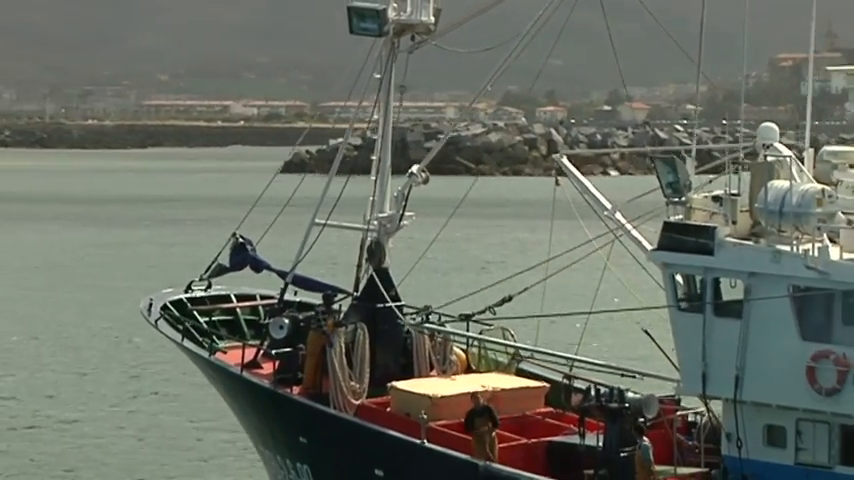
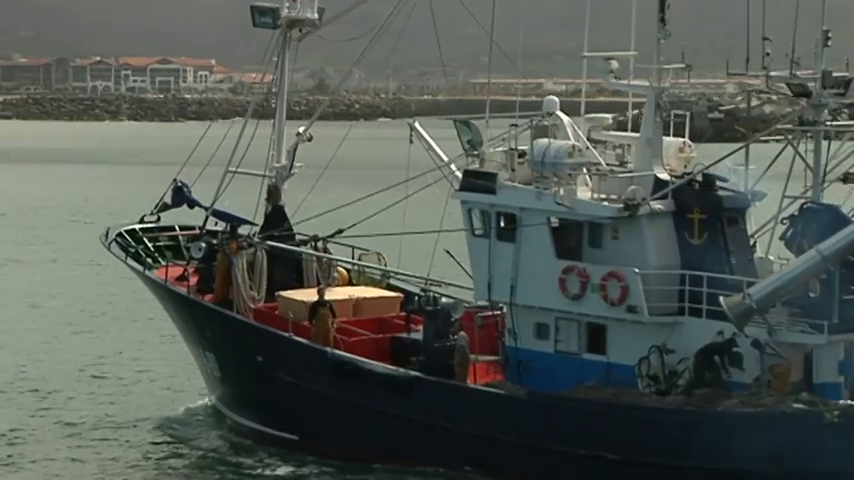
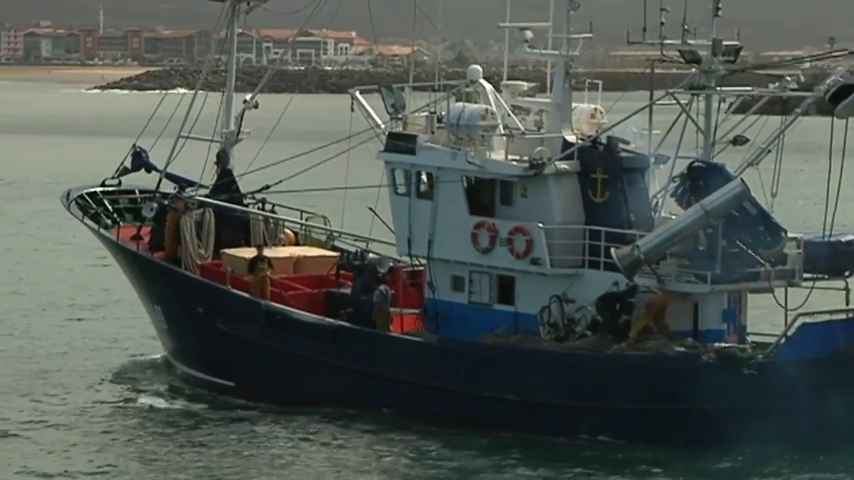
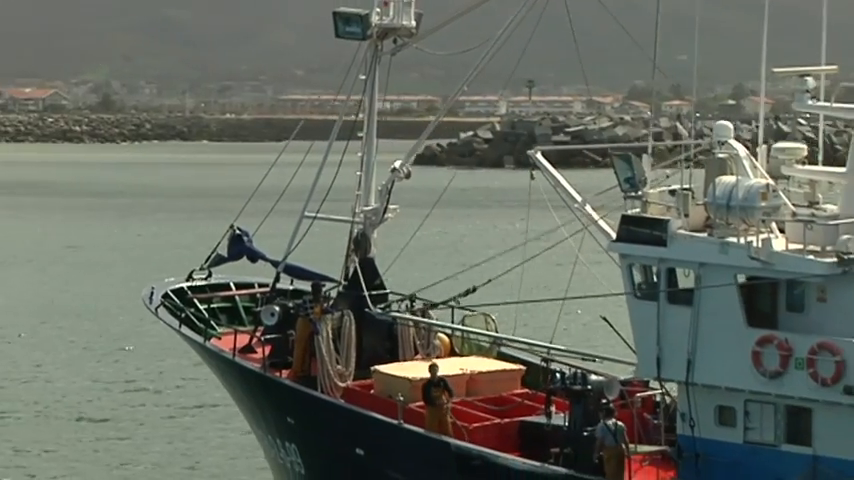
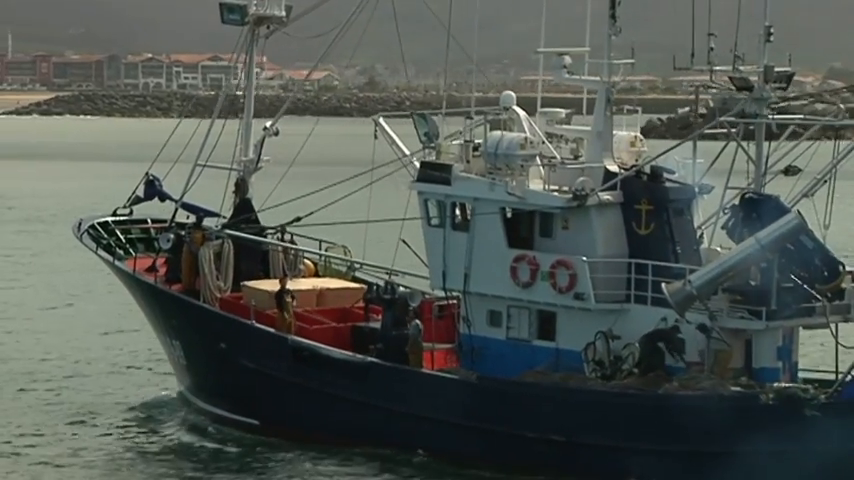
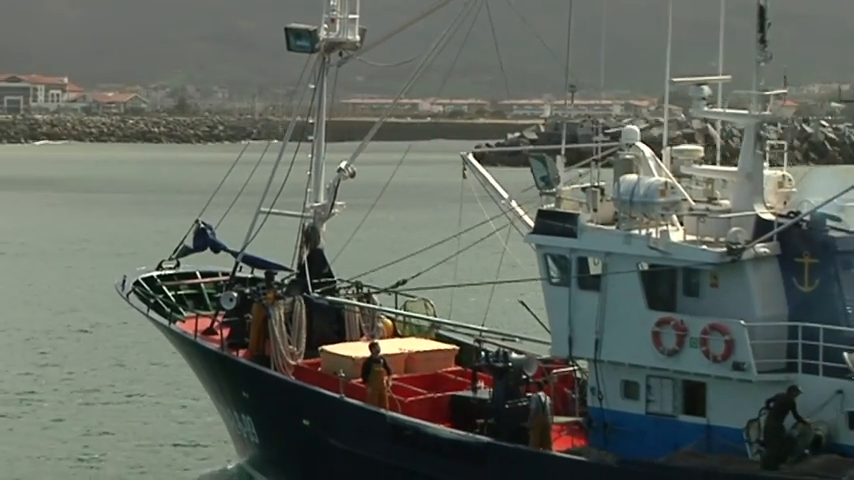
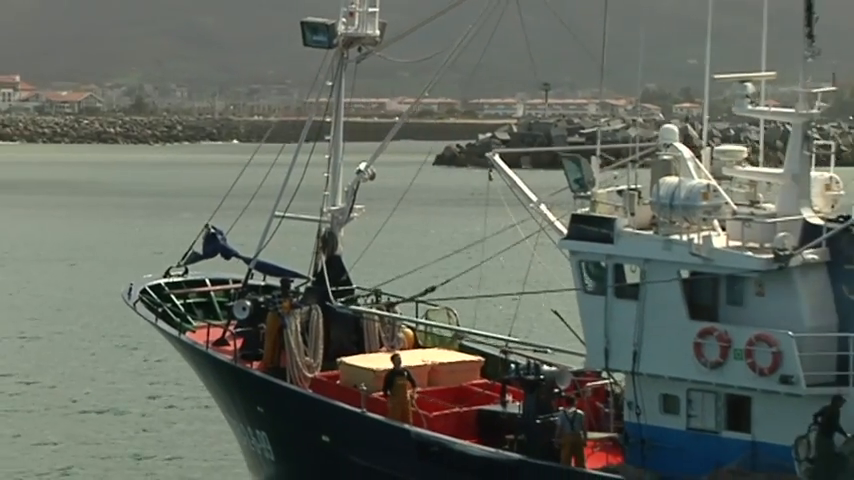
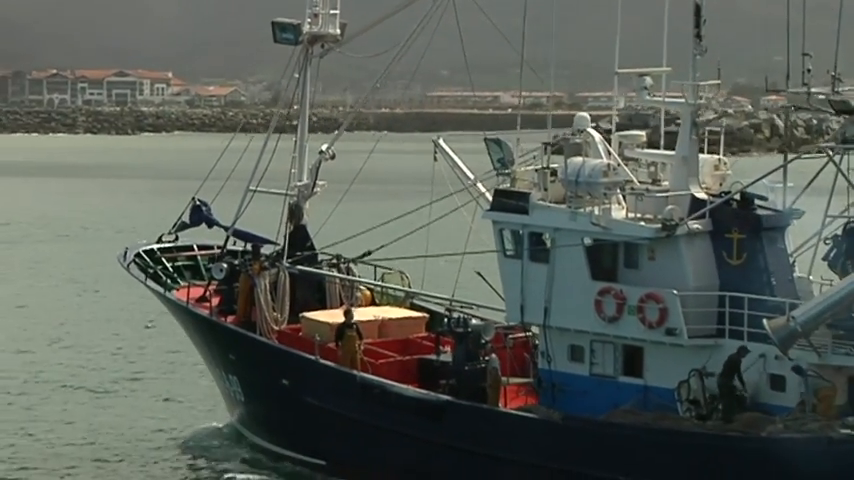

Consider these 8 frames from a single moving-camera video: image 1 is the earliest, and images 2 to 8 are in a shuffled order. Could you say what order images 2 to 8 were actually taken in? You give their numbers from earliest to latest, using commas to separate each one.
4, 7, 6, 8, 2, 5, 3
